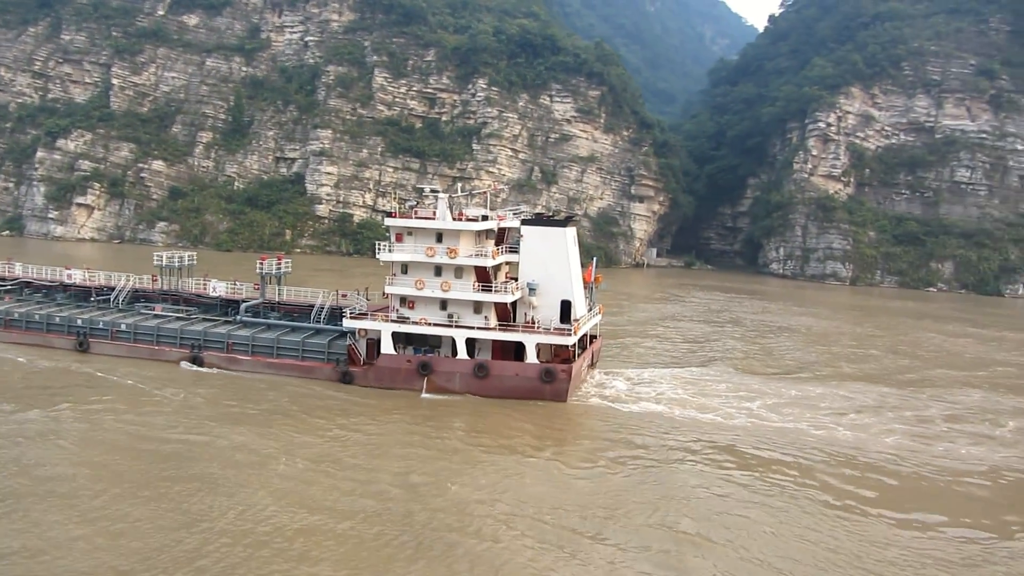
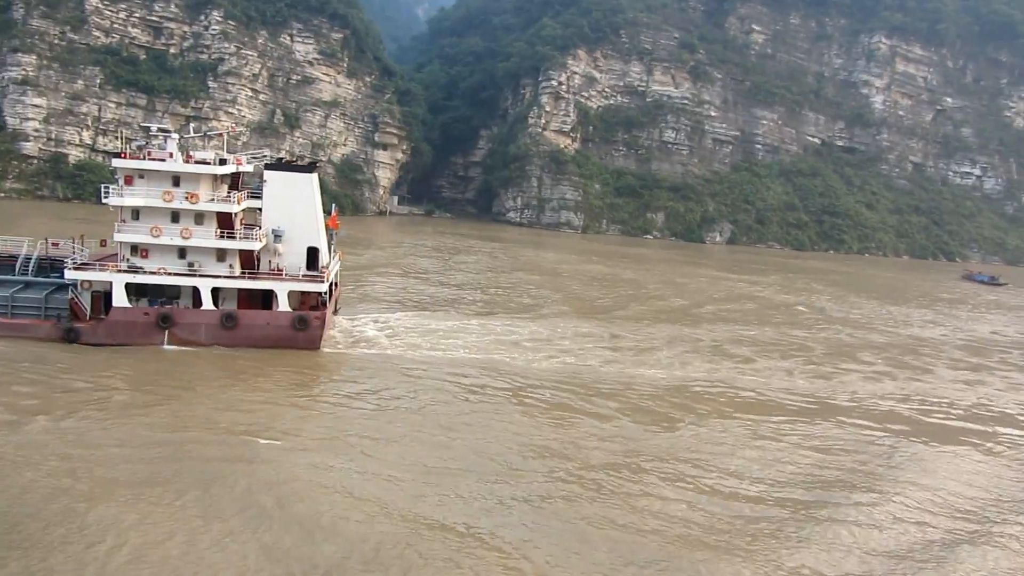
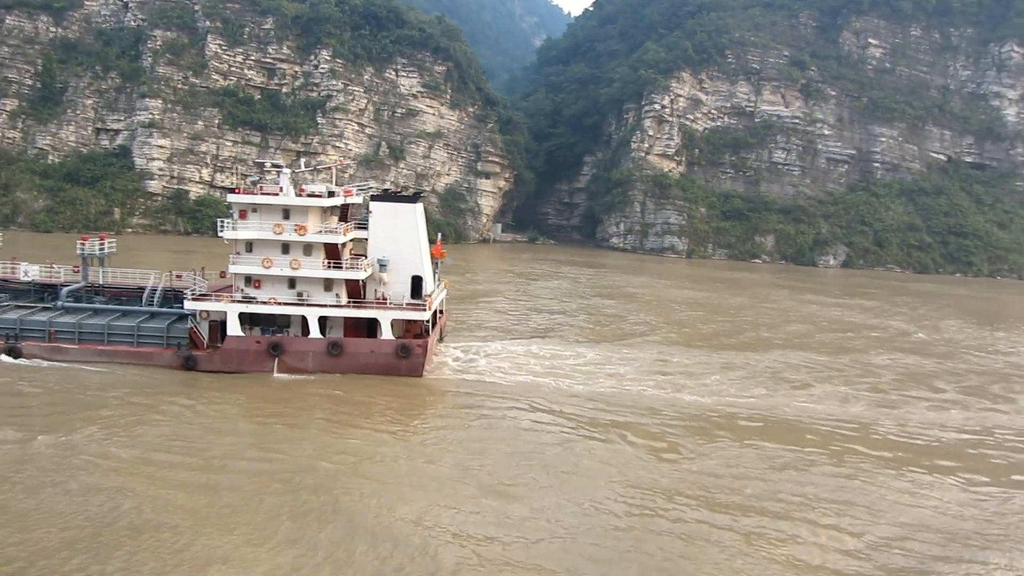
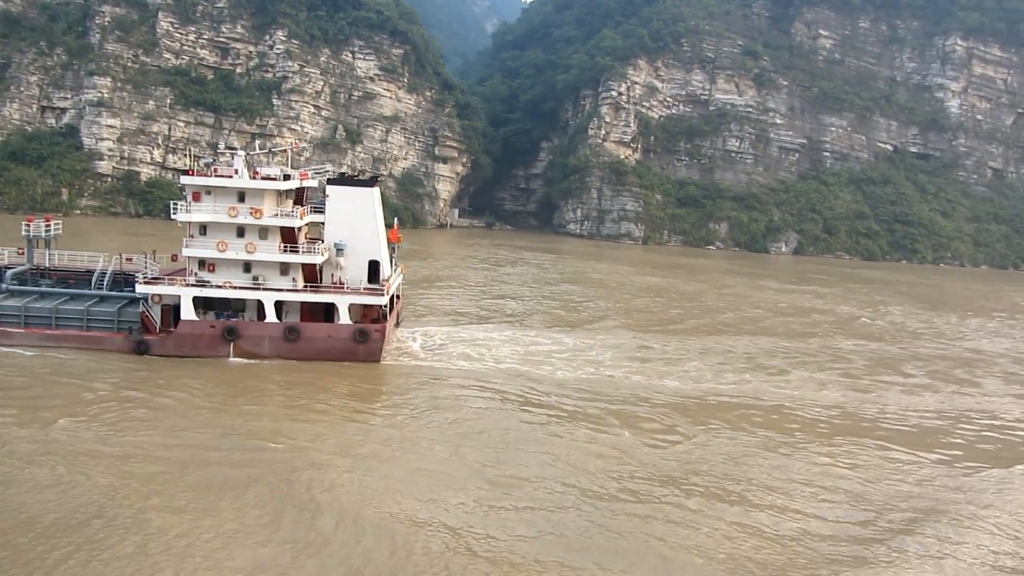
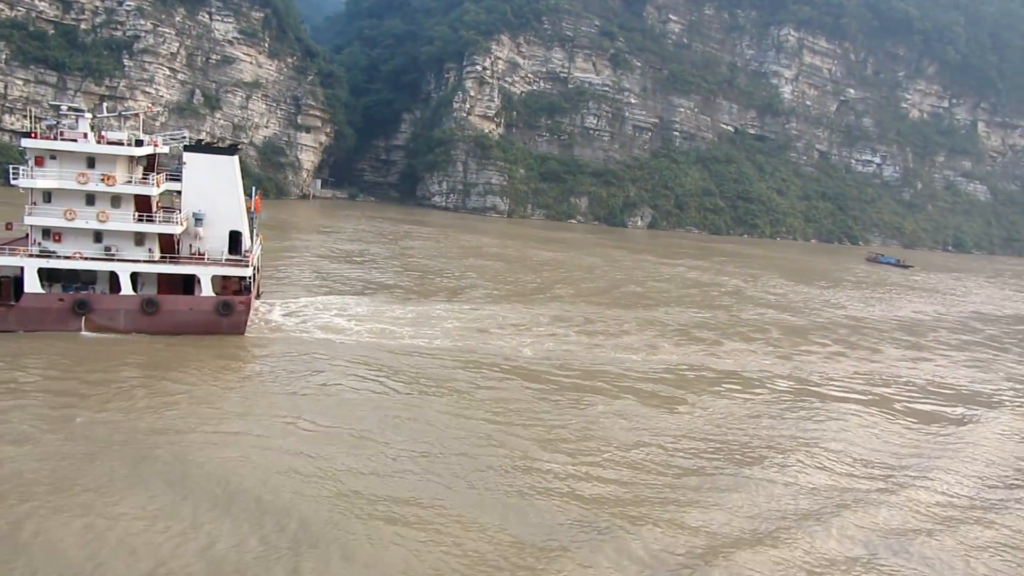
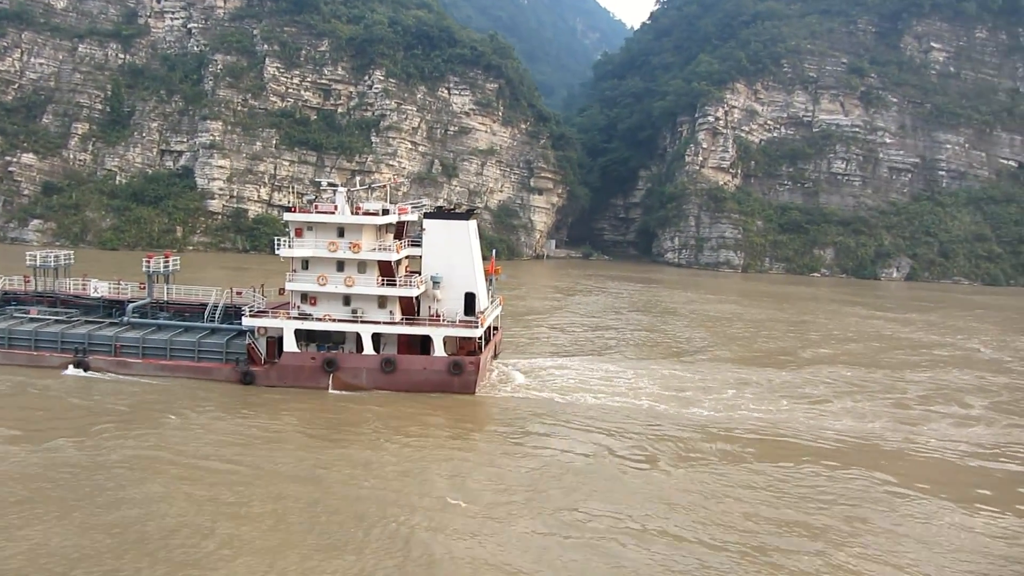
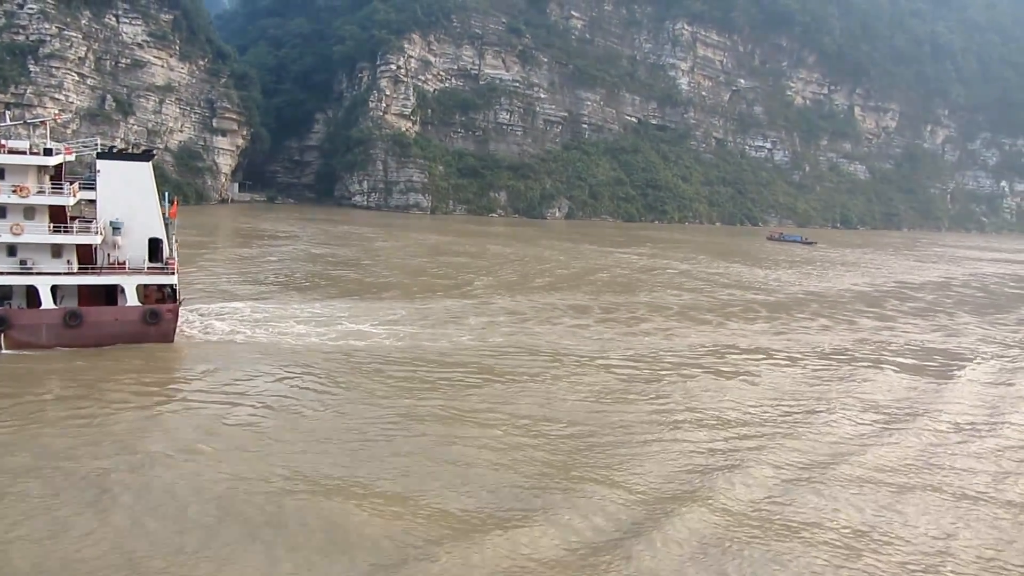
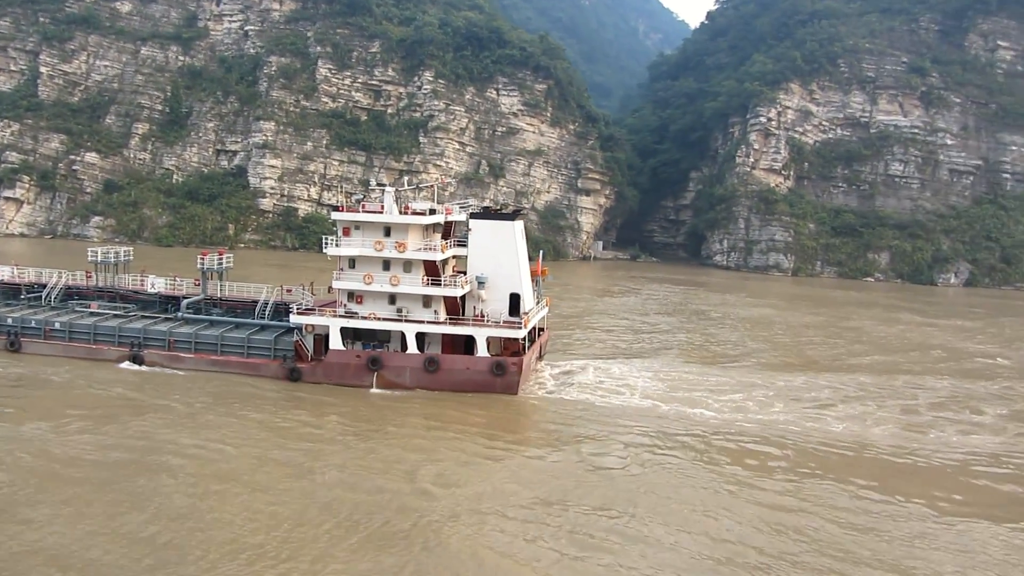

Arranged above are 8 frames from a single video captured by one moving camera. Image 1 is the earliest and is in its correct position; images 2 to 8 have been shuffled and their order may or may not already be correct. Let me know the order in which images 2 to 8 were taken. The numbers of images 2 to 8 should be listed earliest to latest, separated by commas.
8, 6, 3, 4, 2, 5, 7
